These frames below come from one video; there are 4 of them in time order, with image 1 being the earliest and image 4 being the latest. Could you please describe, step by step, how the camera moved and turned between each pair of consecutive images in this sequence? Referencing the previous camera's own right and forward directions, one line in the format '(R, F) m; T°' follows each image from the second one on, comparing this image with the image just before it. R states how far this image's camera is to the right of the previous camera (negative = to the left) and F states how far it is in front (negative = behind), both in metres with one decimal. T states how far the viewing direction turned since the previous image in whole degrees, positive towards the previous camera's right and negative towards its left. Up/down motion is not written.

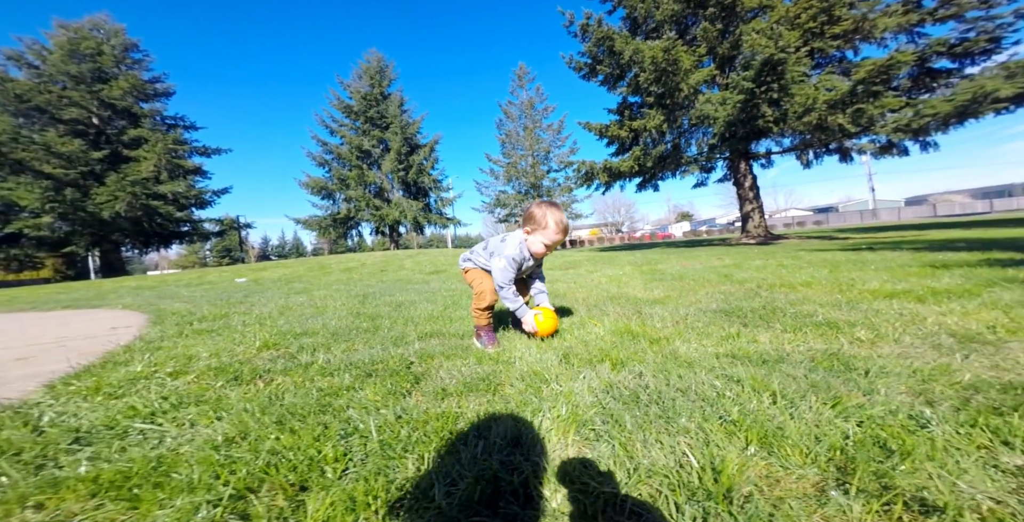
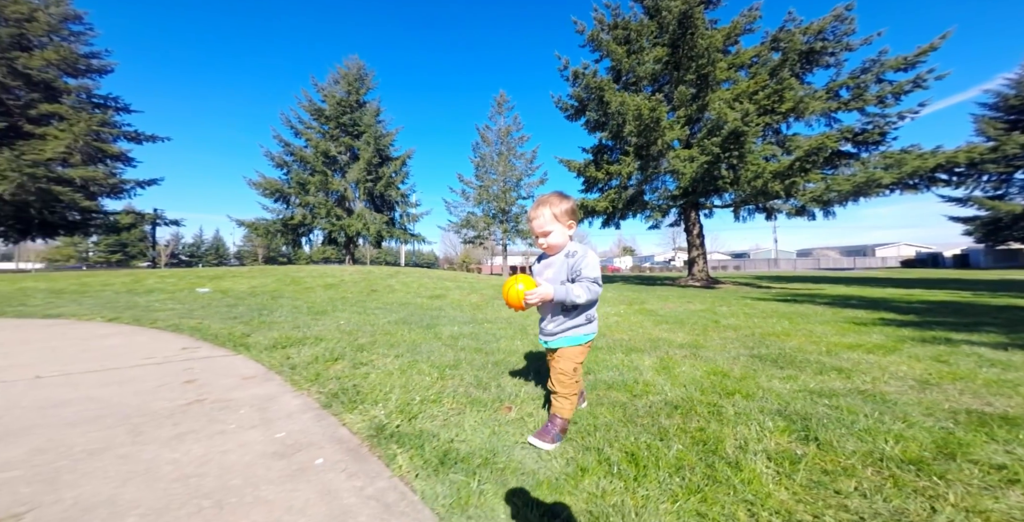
(-1.8, -0.6) m; +10°
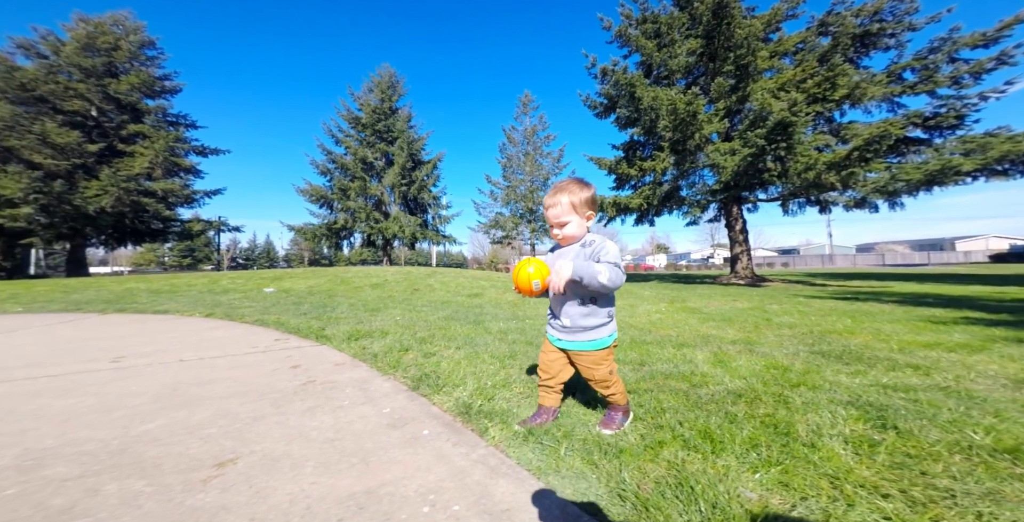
(-0.2, -0.2) m; -5°
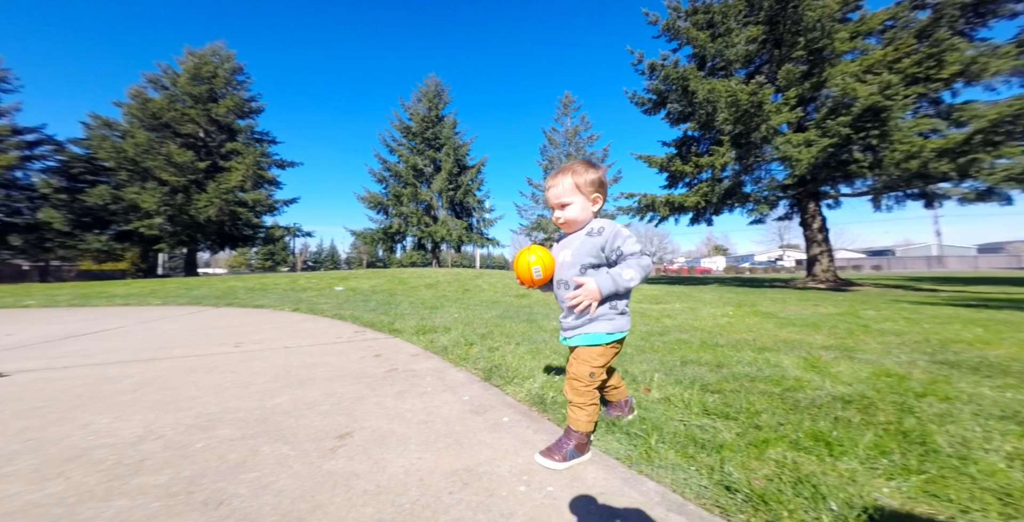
(-0.2, 0.0) m; -8°
